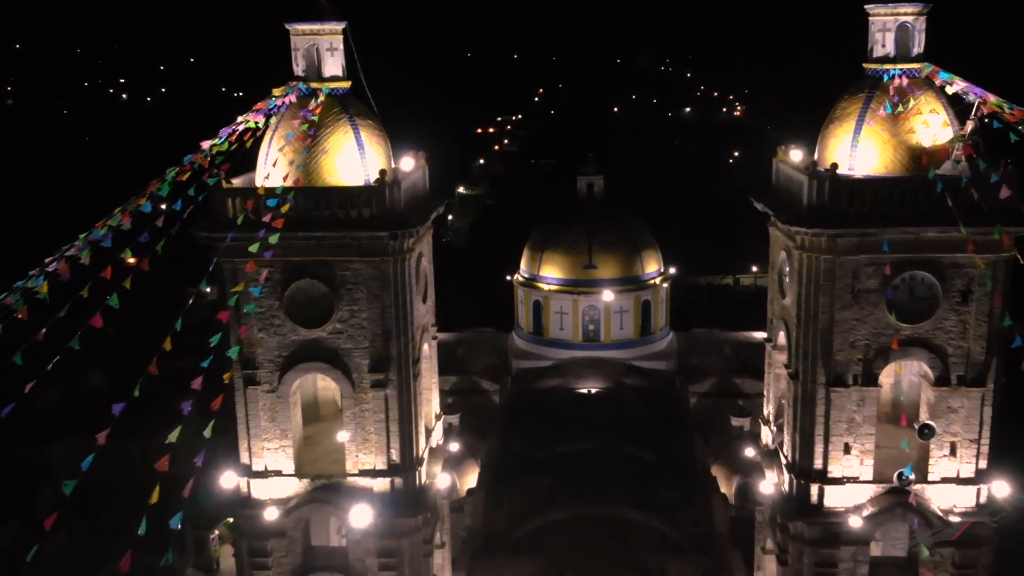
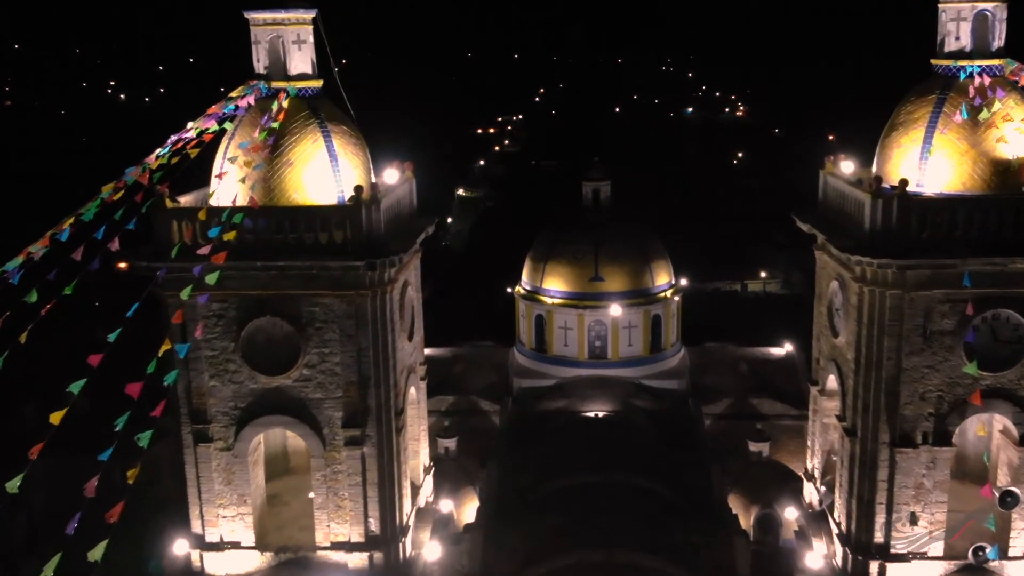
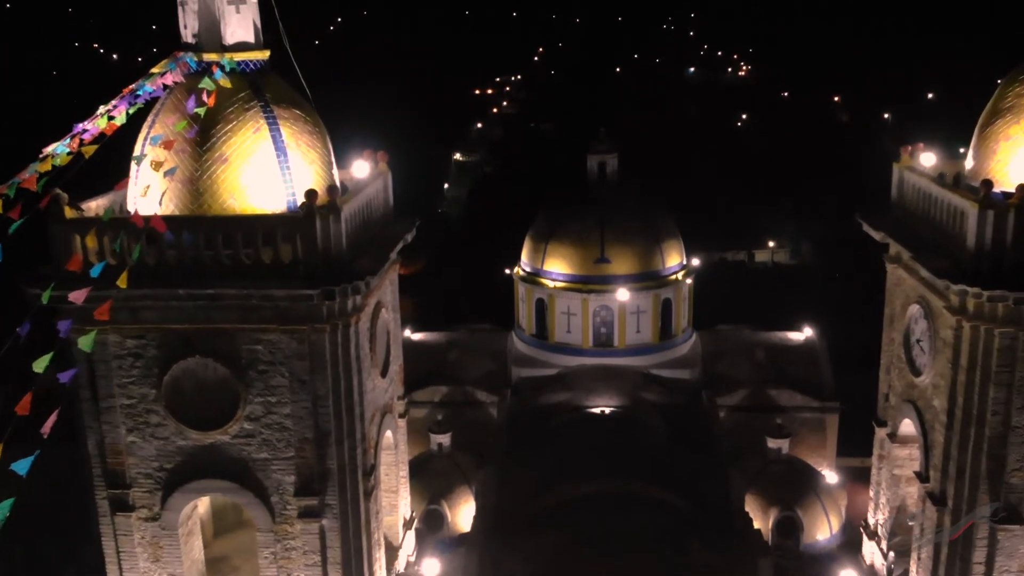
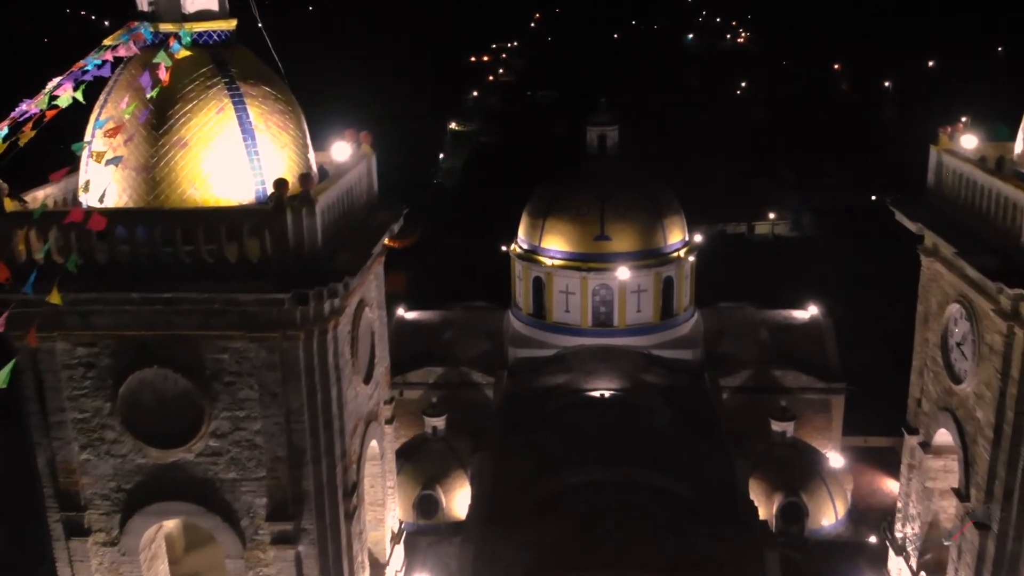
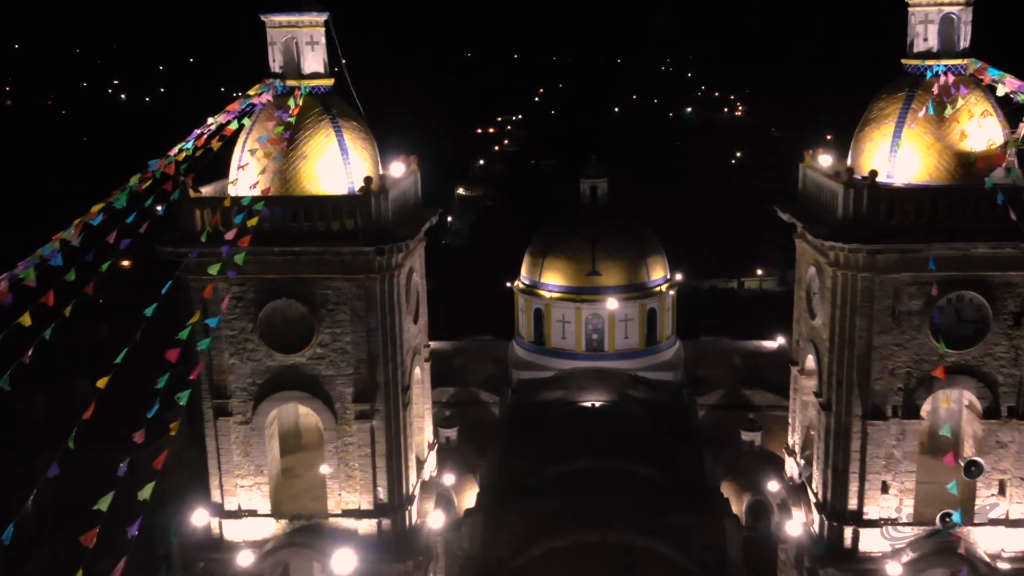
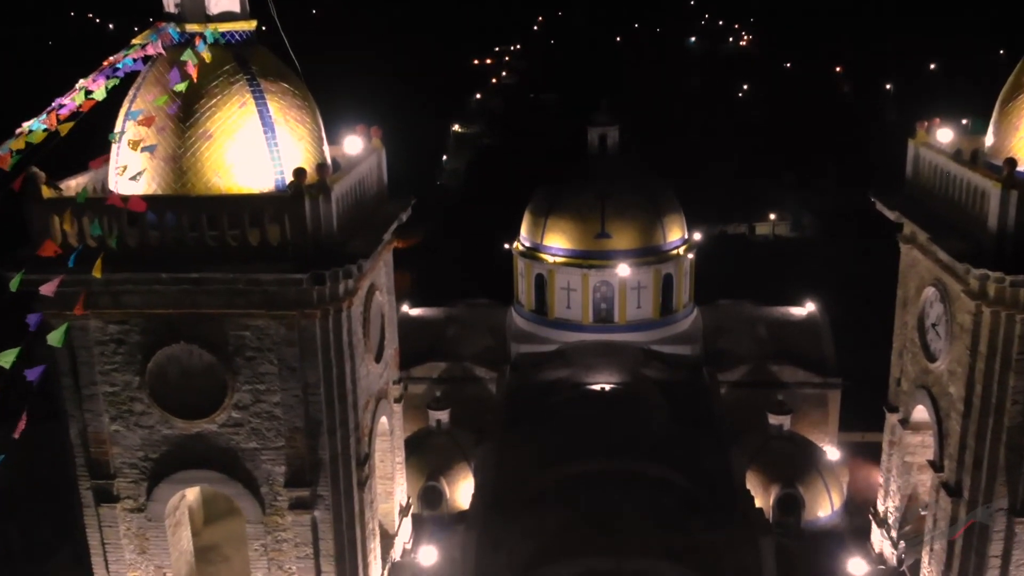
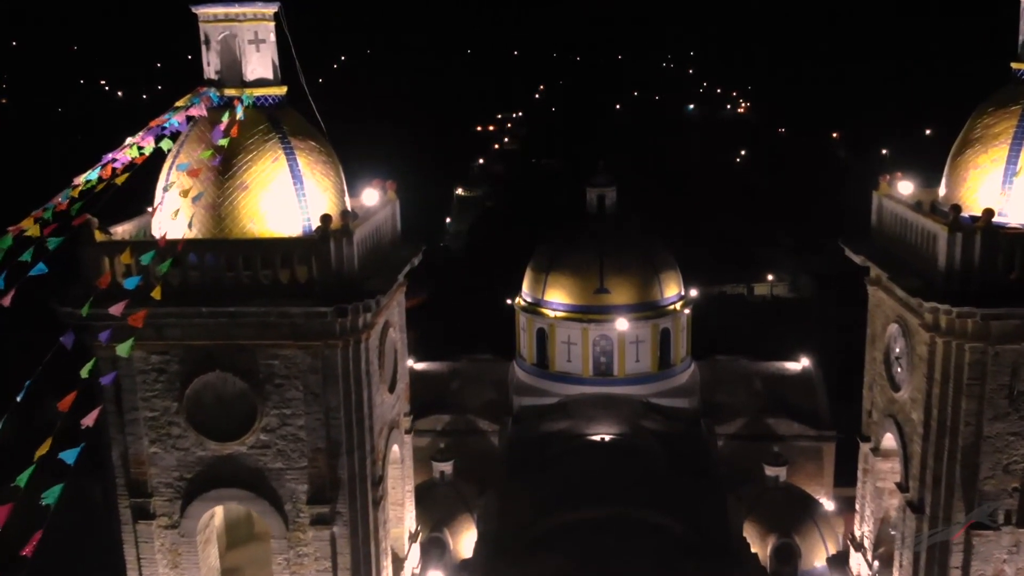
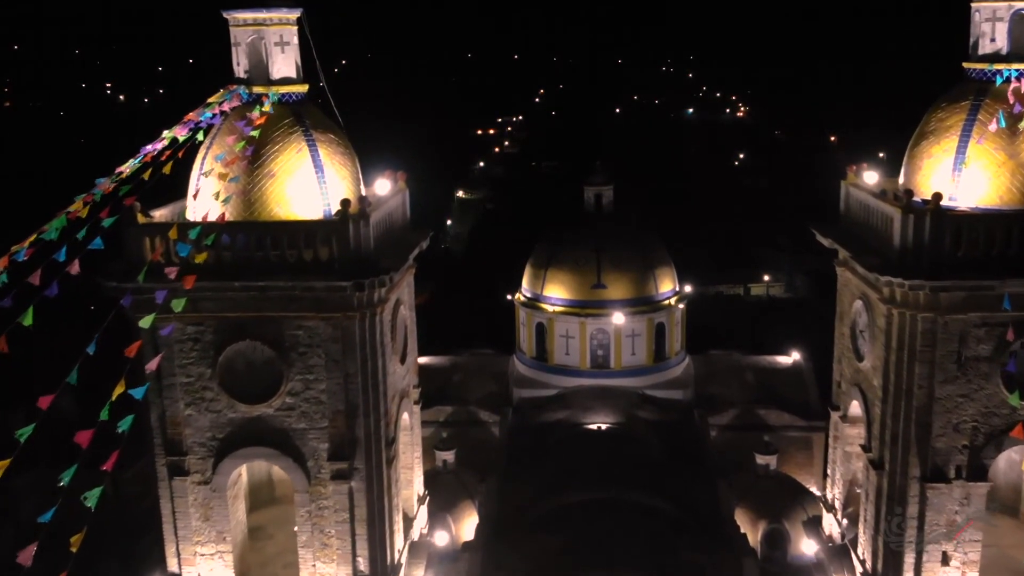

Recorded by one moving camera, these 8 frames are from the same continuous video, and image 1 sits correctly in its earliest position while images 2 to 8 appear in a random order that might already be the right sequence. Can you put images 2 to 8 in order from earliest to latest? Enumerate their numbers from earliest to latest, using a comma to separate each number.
5, 2, 8, 7, 3, 6, 4
